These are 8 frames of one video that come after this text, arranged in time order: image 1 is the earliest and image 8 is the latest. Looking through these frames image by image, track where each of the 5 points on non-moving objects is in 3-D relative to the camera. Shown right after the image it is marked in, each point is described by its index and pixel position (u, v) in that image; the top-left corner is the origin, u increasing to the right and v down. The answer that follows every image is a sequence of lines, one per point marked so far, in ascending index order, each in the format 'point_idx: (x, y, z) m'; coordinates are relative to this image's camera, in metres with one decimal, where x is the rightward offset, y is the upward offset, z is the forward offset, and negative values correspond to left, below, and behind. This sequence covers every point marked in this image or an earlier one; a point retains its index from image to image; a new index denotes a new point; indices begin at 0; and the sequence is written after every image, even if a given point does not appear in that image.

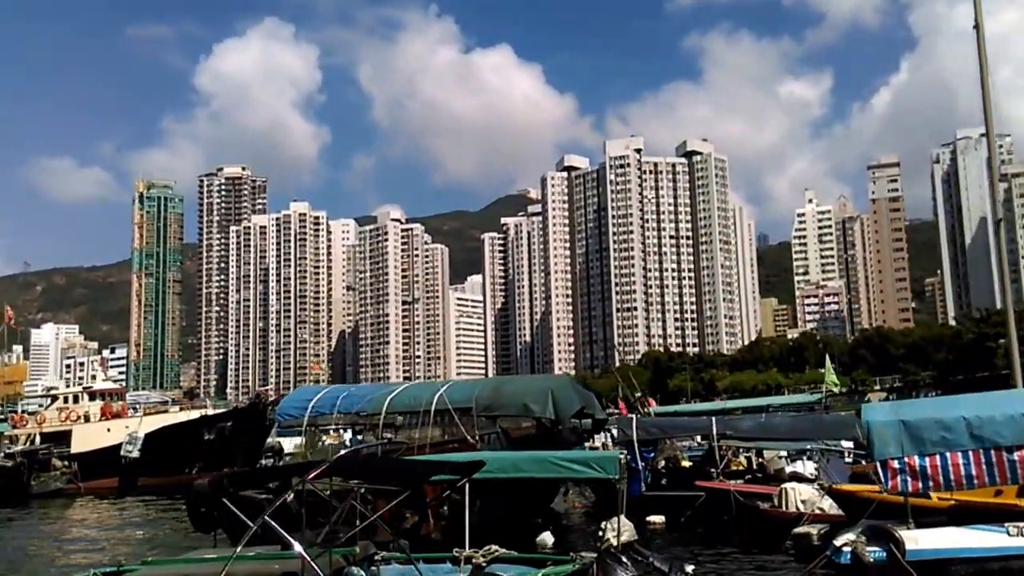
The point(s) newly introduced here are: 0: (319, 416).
0: (-3.1, -1.9, +14.4) m
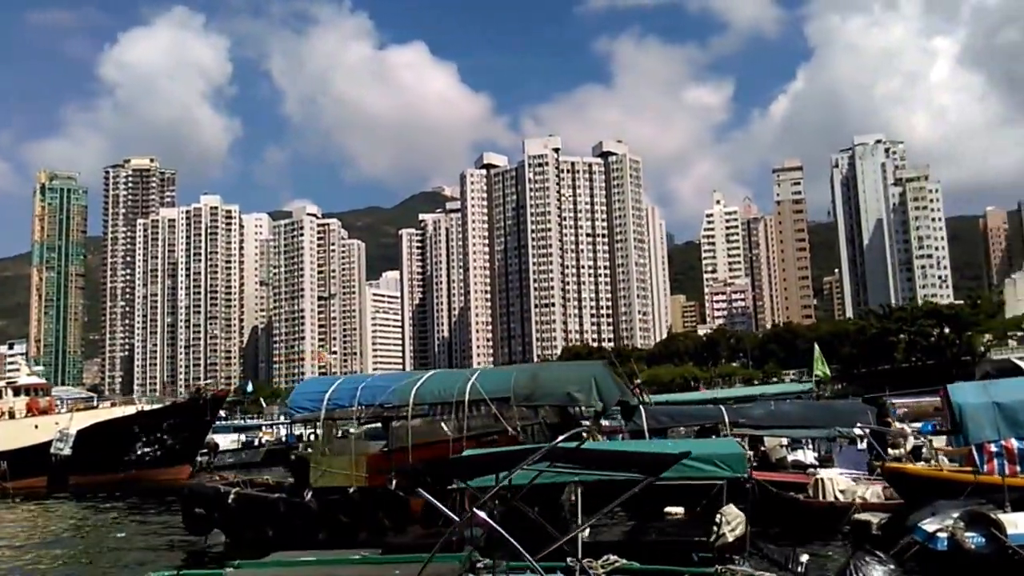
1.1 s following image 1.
0: (-2.7, -1.8, +14.3) m
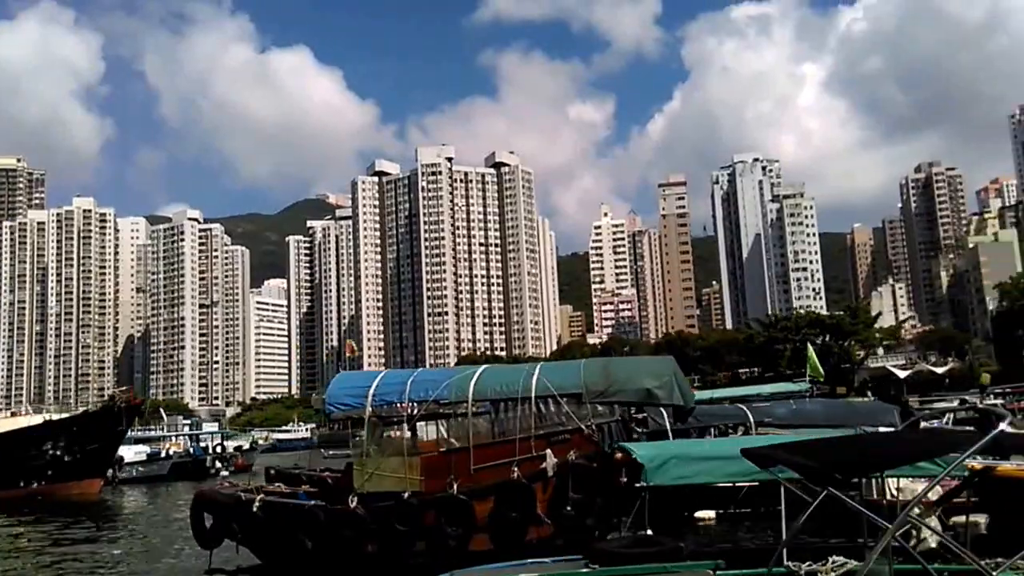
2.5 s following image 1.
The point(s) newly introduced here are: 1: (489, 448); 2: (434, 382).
0: (-1.8, -1.6, +13.4) m
1: (-0.3, -2.1, +12.7) m
2: (-1.1, -1.3, +13.4) m
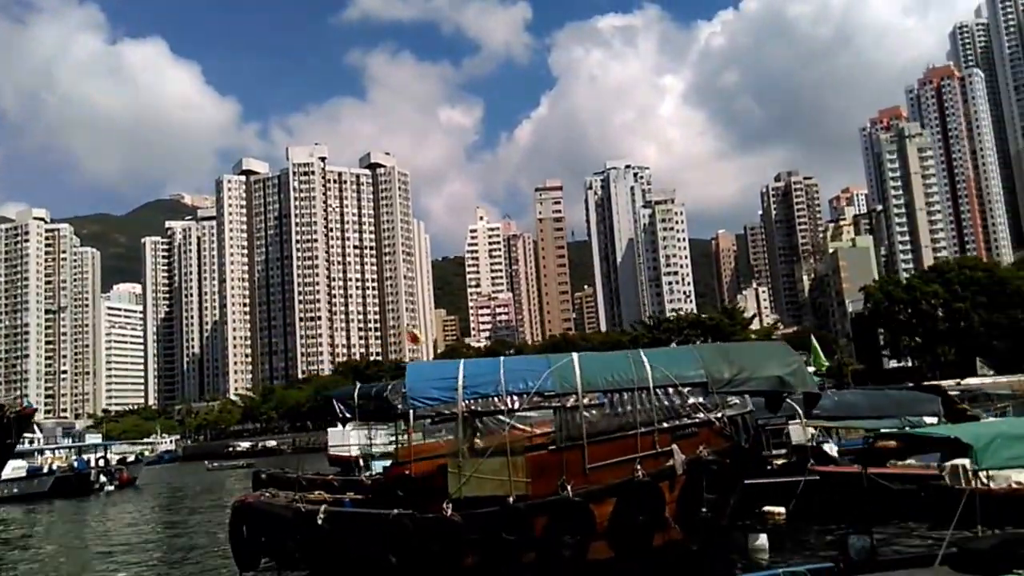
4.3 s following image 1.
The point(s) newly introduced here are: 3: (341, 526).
0: (-0.5, -1.4, +11.9) m
1: (+1.1, -1.9, +11.4) m
2: (+0.3, -1.1, +12.0) m
3: (-2.2, -2.9, +12.0) m
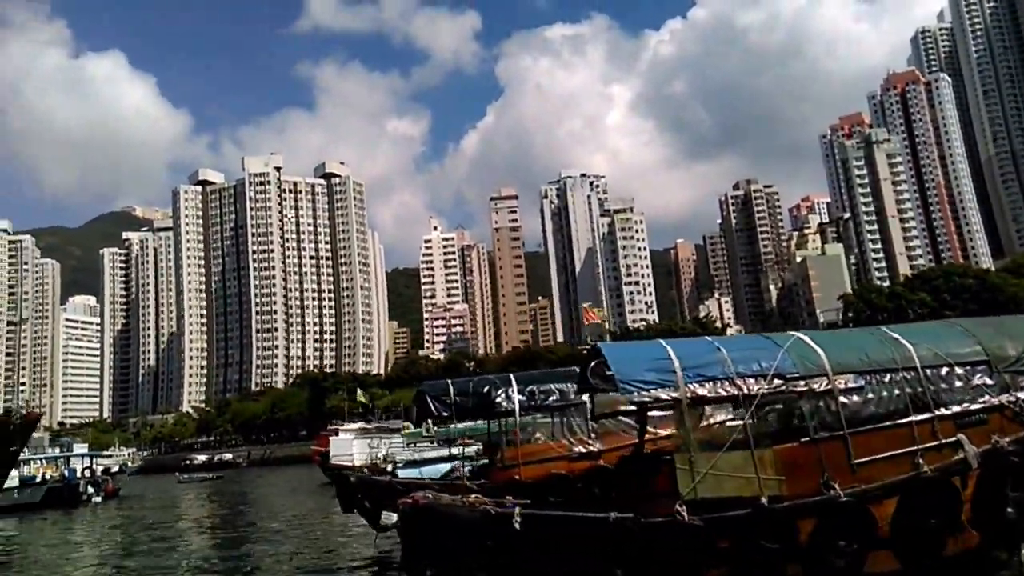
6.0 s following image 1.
0: (+1.9, -1.0, +9.8) m
1: (+3.6, -1.5, +9.5) m
2: (+2.7, -0.7, +10.0) m
3: (+0.3, -2.5, +9.8) m
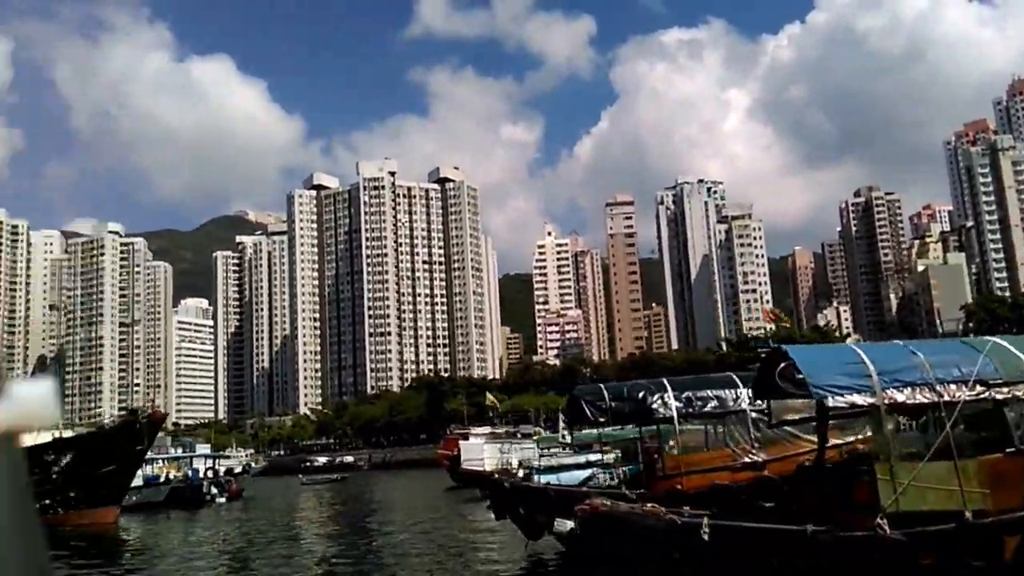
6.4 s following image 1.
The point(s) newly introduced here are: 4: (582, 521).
0: (+3.8, -1.0, +9.5) m
1: (+5.4, -1.5, +9.0) m
2: (+4.6, -0.7, +9.6) m
3: (+2.2, -2.6, +9.7) m
4: (+0.8, -2.7, +11.0) m
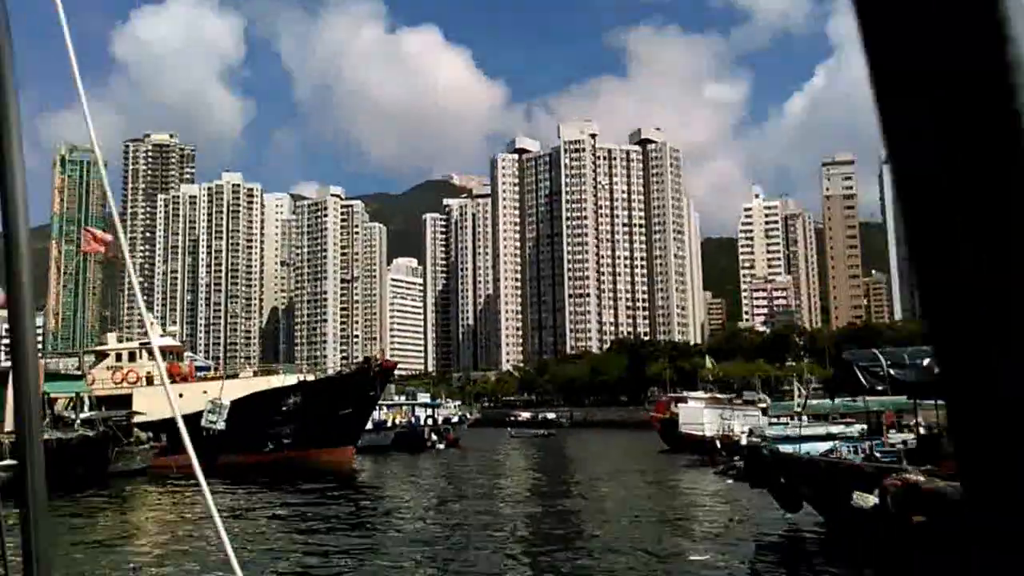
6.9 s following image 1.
0: (+6.7, -0.6, +8.0) m
1: (+8.2, -1.2, +7.2) m
2: (+7.5, -0.4, +7.9) m
3: (+5.1, -2.1, +8.5) m
4: (+4.1, -2.2, +10.1) m
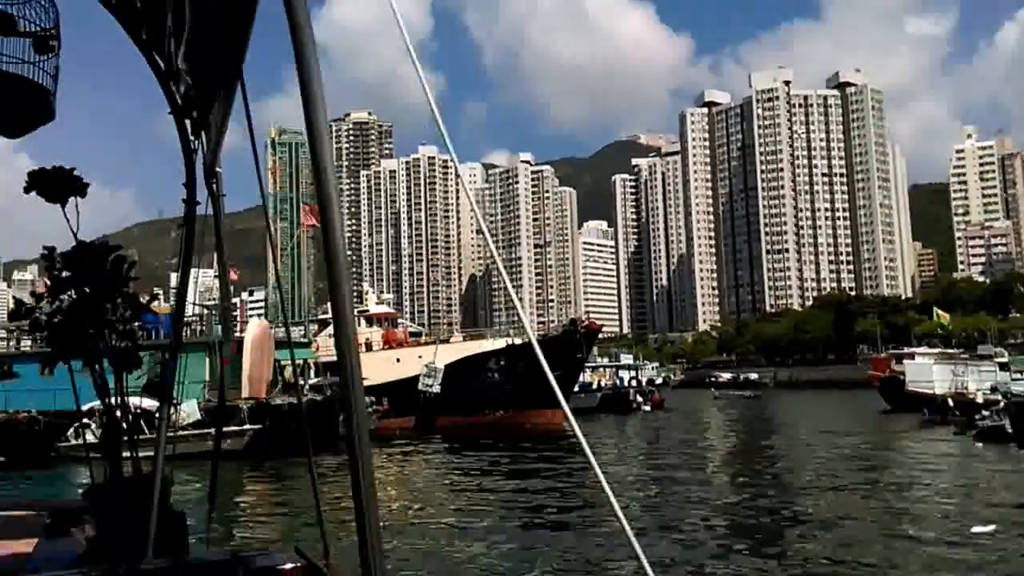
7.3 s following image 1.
0: (+8.9, 0.0, +6.4) m
1: (+10.2, -0.5, +5.3) m
2: (+9.6, +0.3, +6.1) m
3: (+7.4, -1.6, +7.3) m
4: (+6.7, -1.6, +9.0) m
